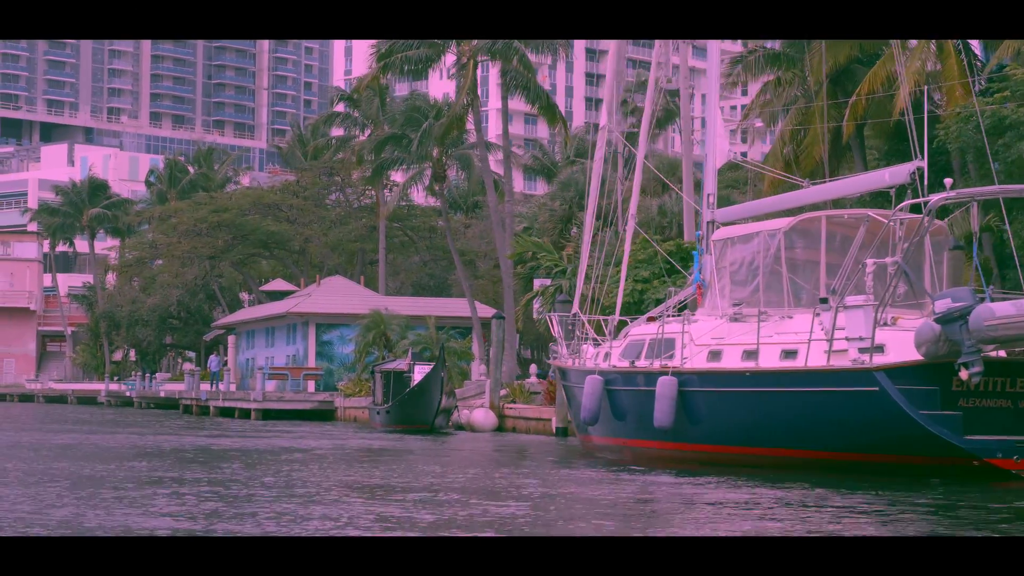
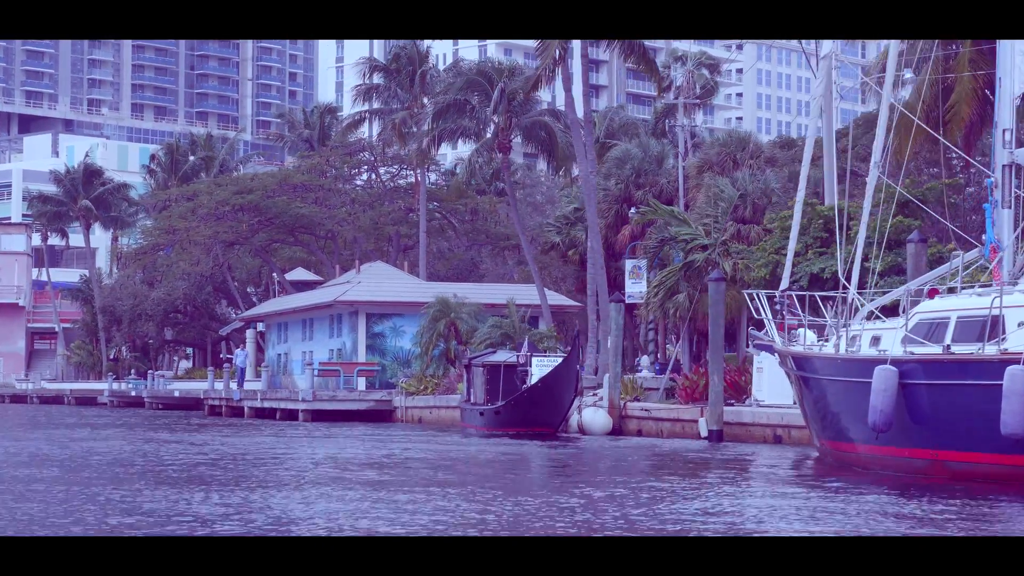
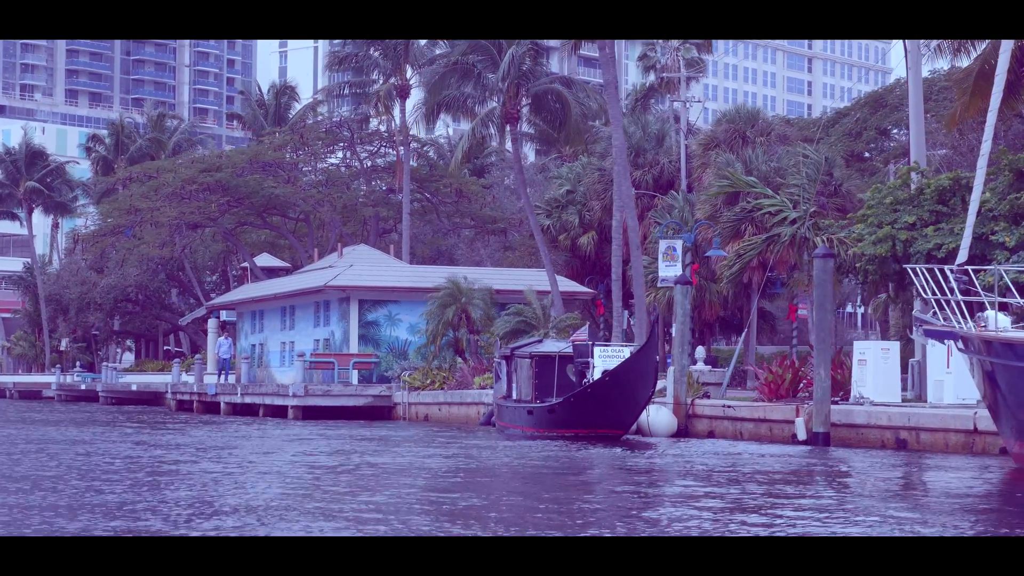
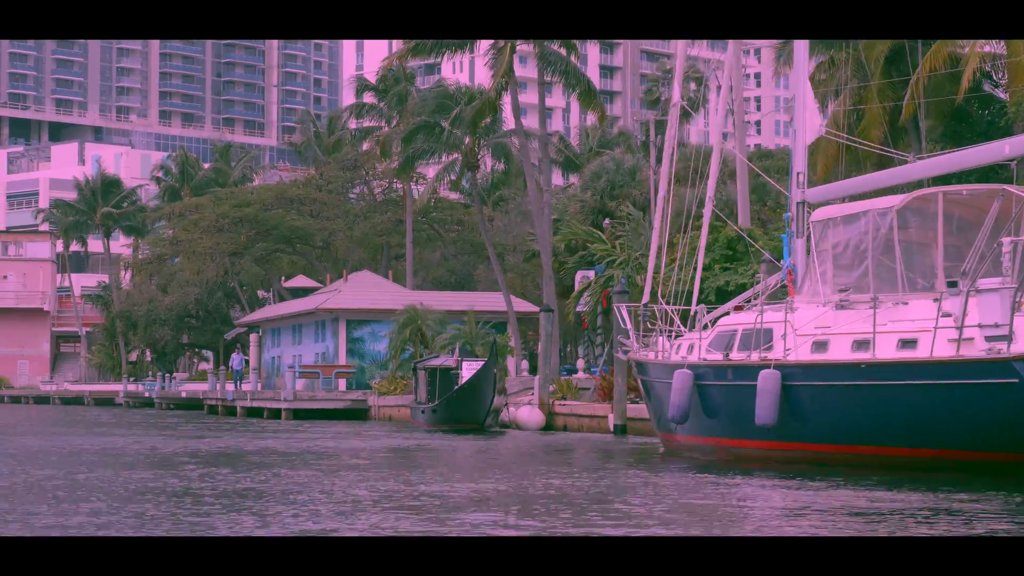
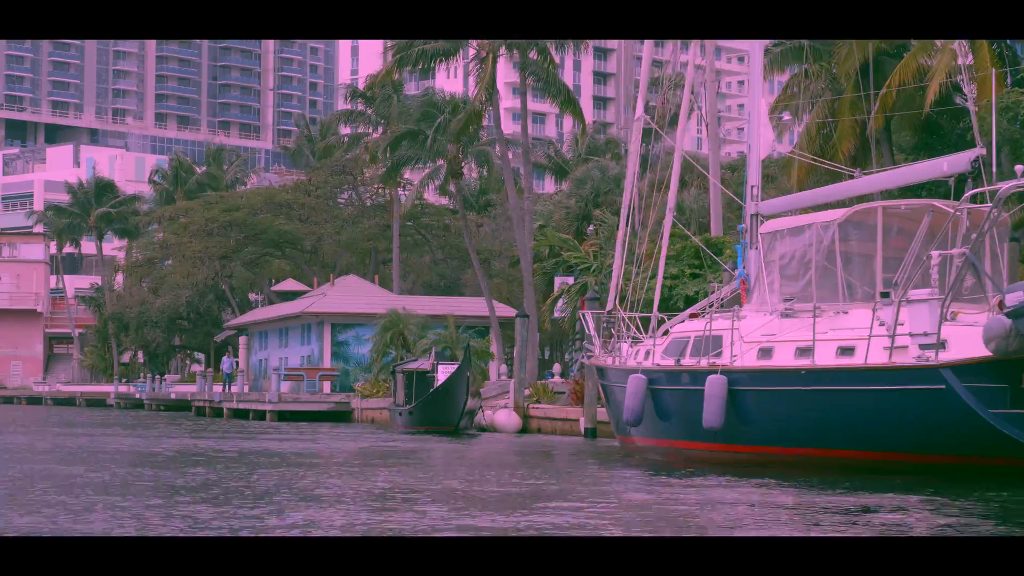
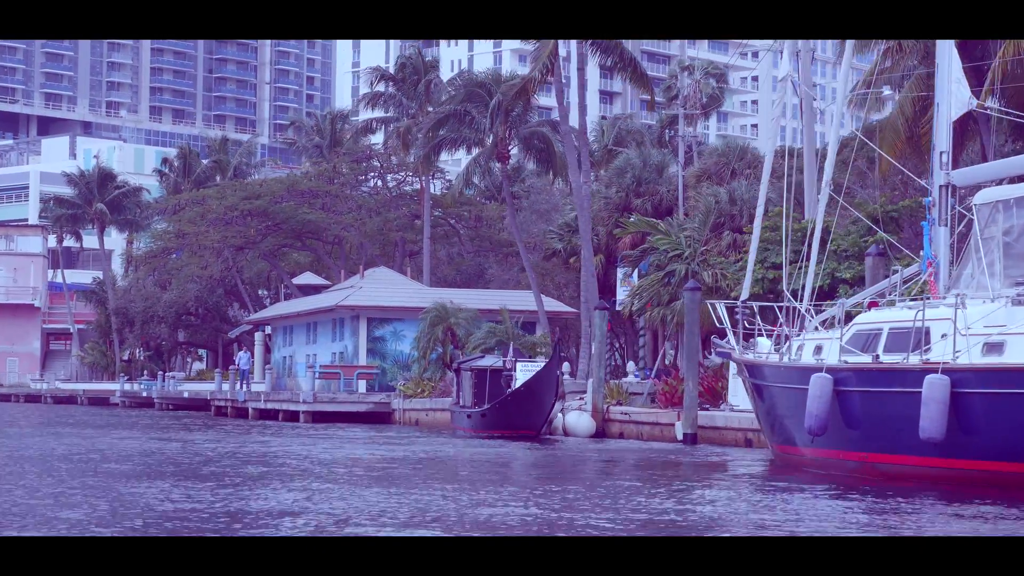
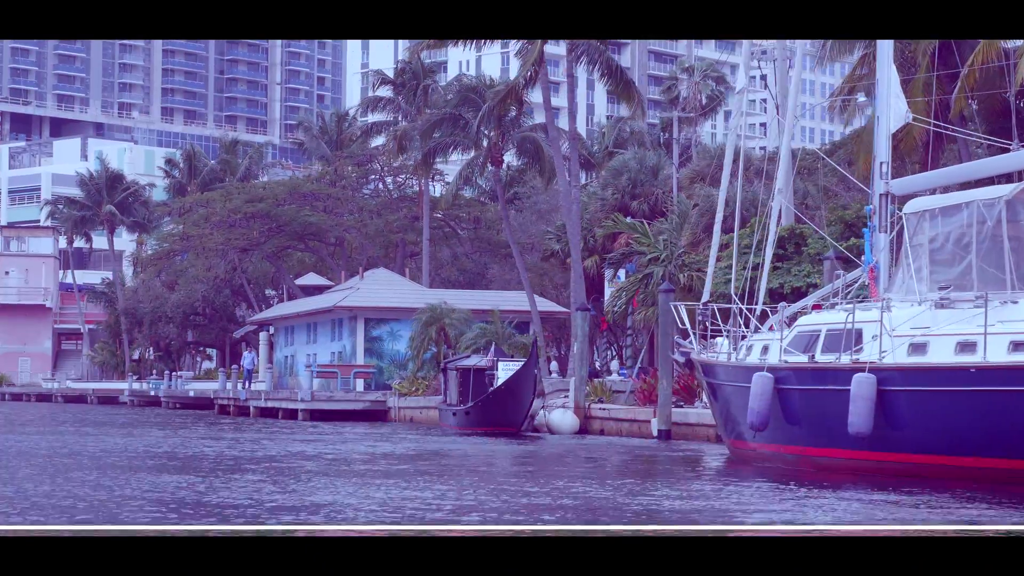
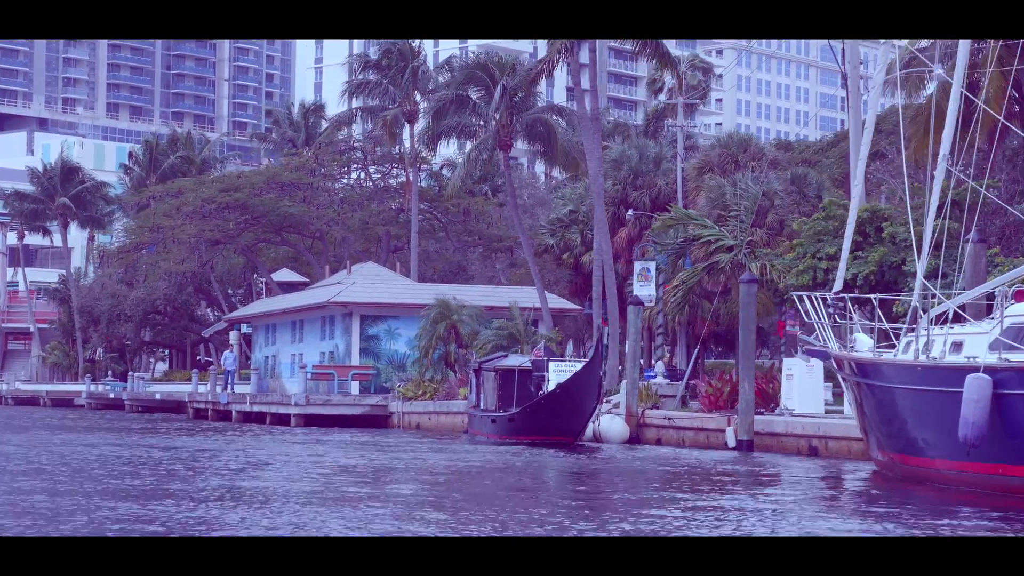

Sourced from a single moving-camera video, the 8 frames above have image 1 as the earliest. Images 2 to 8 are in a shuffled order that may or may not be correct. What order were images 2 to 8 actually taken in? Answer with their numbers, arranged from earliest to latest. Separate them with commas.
5, 4, 7, 6, 2, 8, 3
